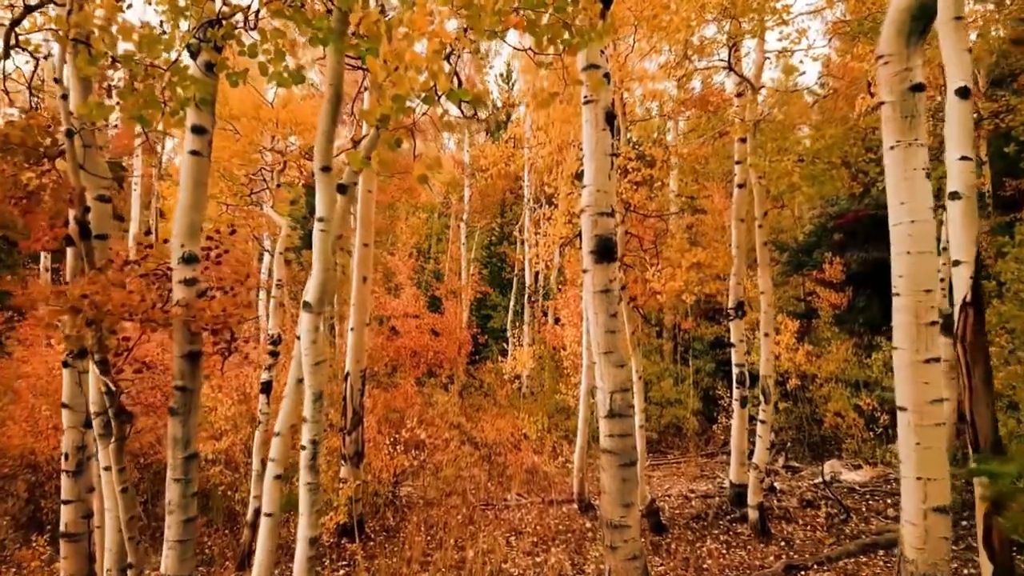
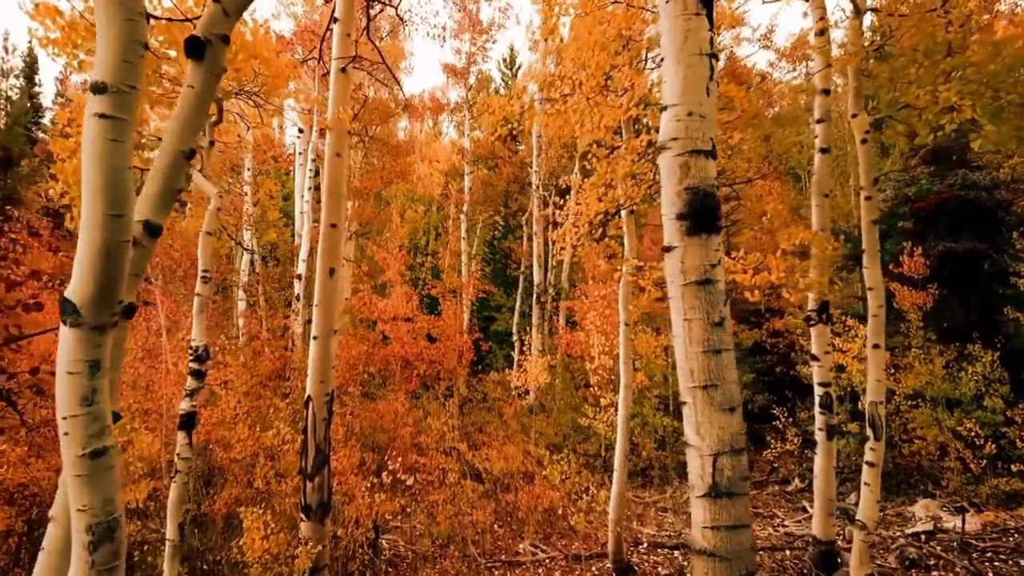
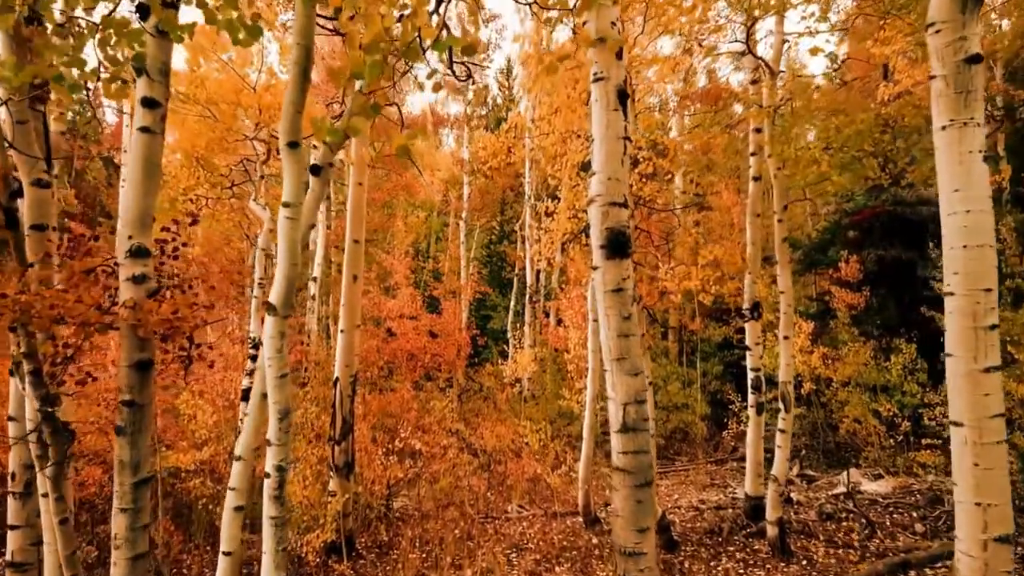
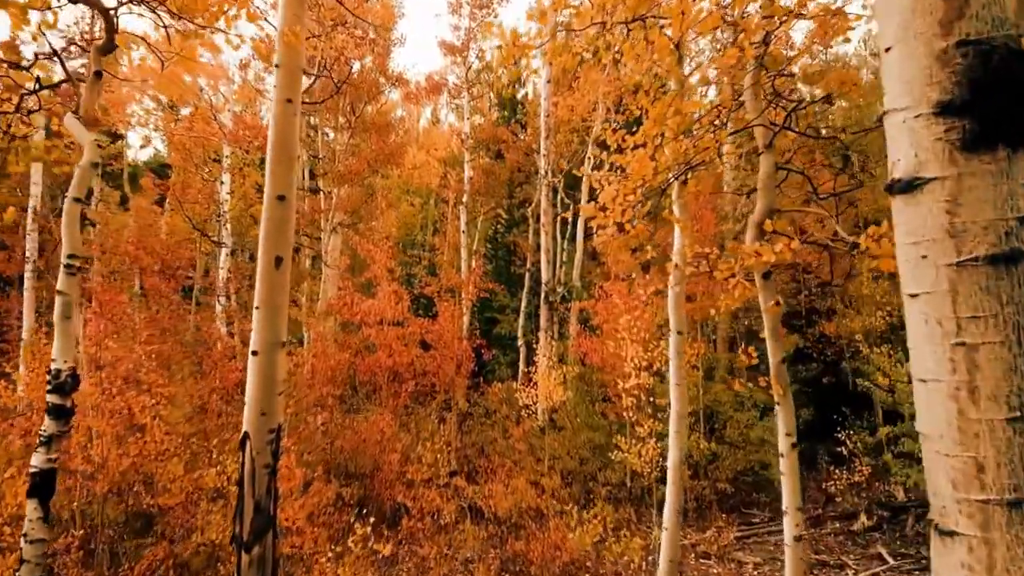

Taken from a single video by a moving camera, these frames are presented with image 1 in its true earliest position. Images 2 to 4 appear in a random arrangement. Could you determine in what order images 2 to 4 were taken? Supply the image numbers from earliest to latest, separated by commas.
3, 2, 4
